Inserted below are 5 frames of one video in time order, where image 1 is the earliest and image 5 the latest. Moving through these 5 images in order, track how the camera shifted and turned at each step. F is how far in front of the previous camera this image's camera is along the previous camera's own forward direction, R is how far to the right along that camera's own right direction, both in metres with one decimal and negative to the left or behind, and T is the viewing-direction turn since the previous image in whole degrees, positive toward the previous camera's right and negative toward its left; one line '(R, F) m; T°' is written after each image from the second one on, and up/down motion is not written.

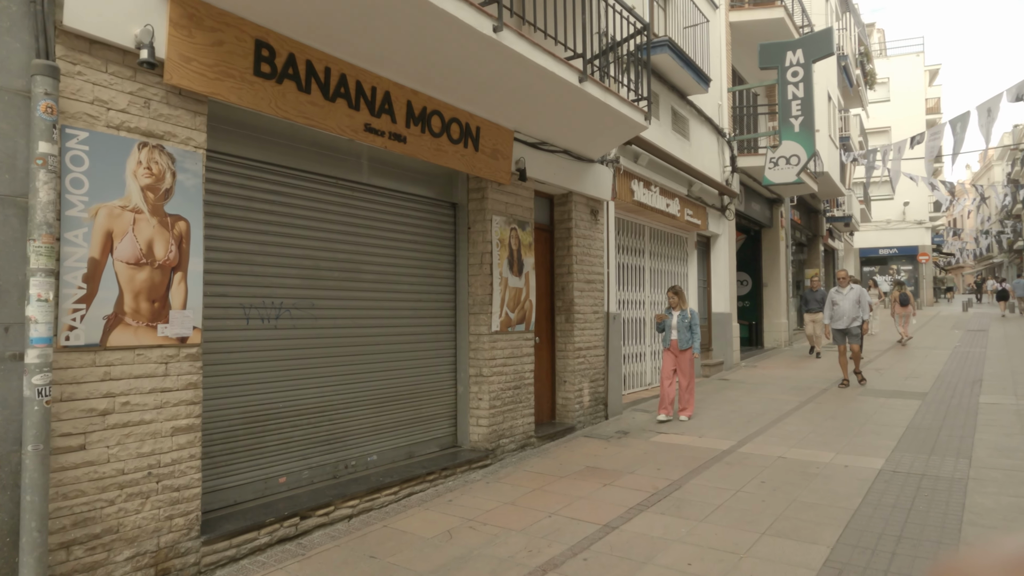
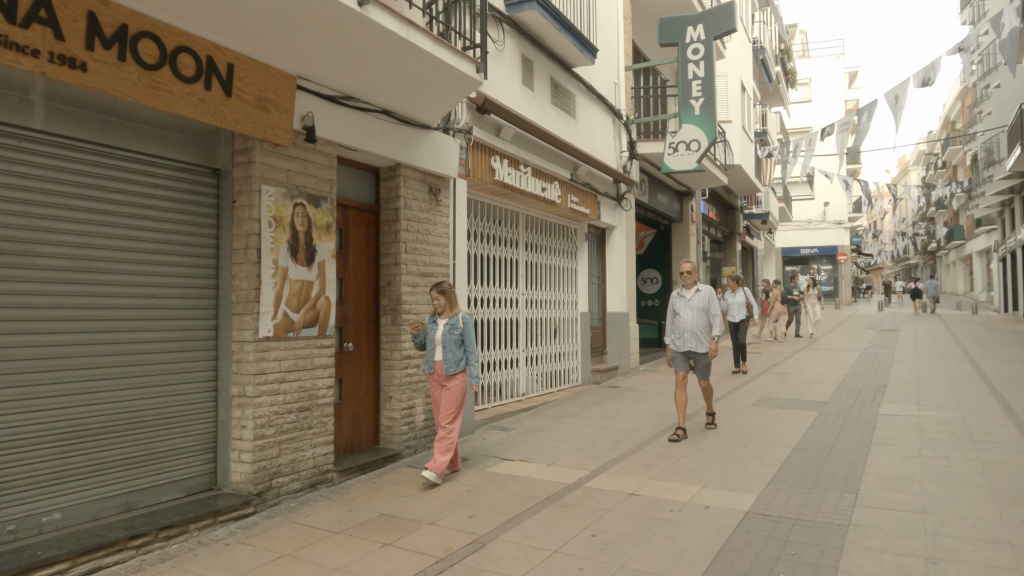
(+1.2, +1.3) m; +5°
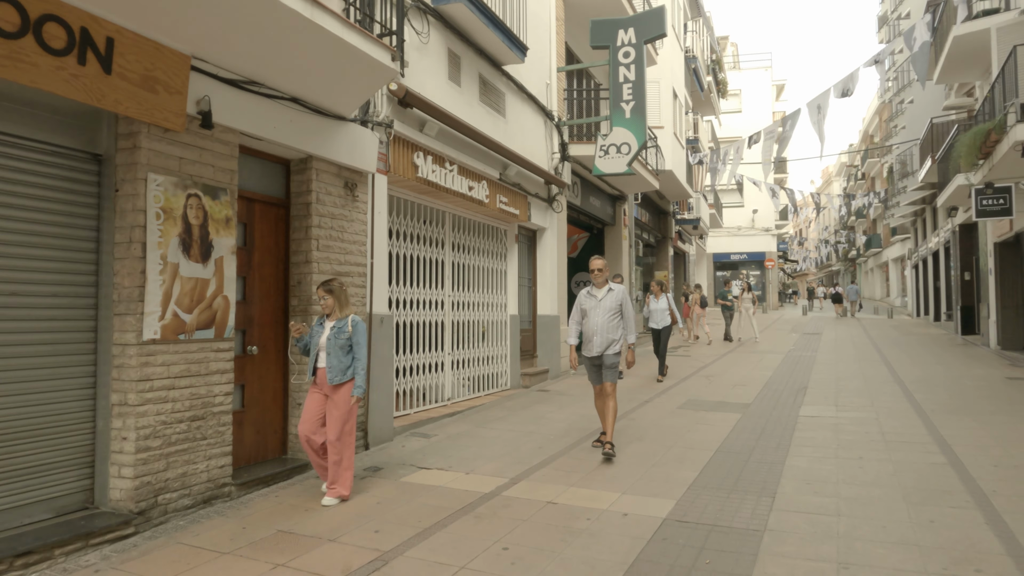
(+0.2, +0.2) m; +5°
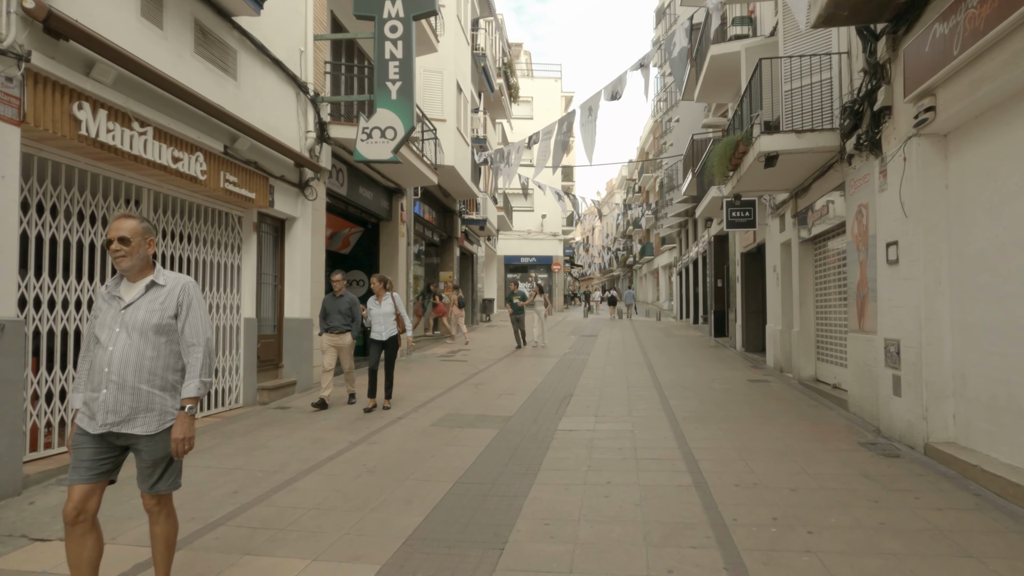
(+0.8, +1.0) m; +17°
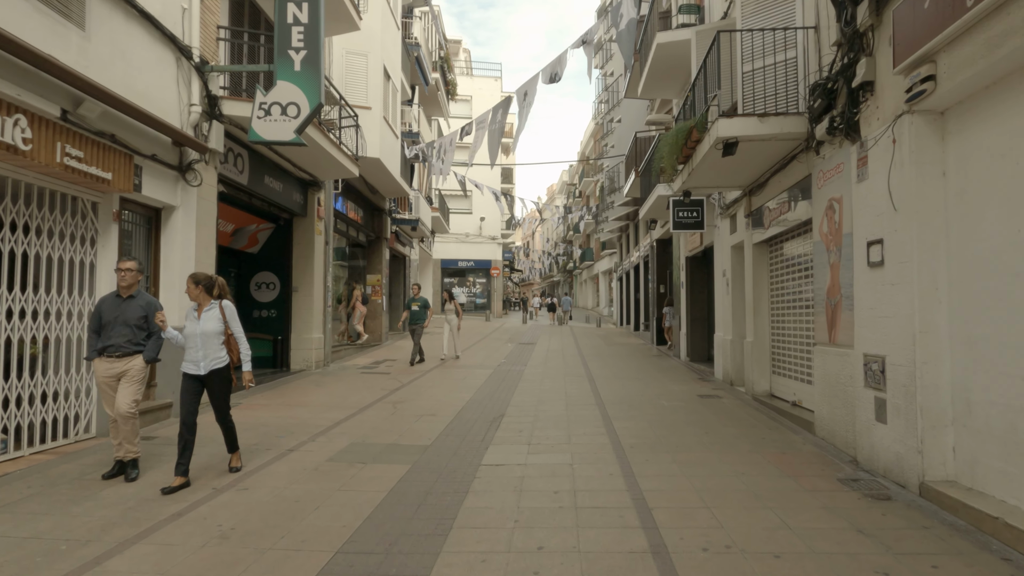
(+0.2, +1.3) m; +5°
